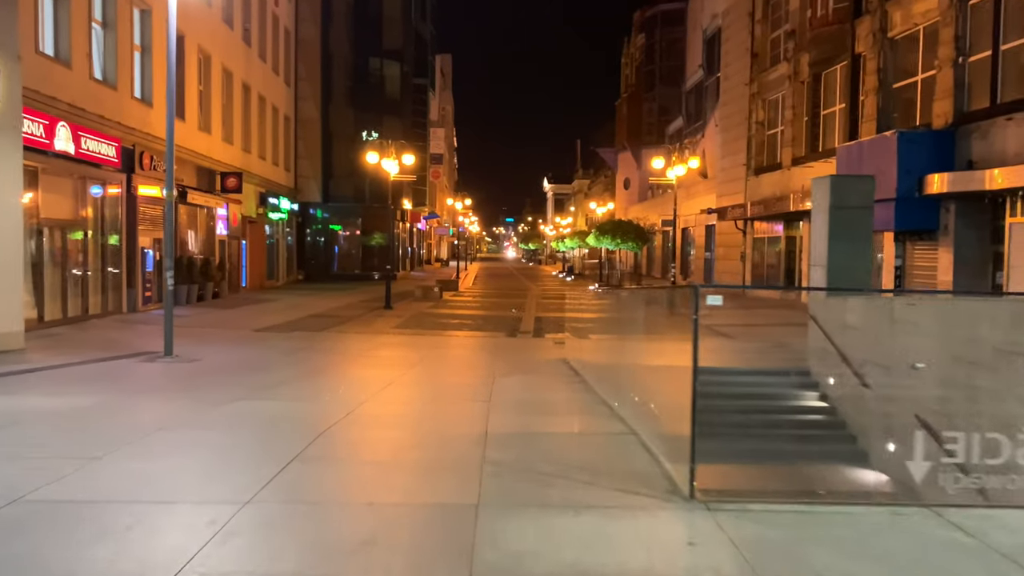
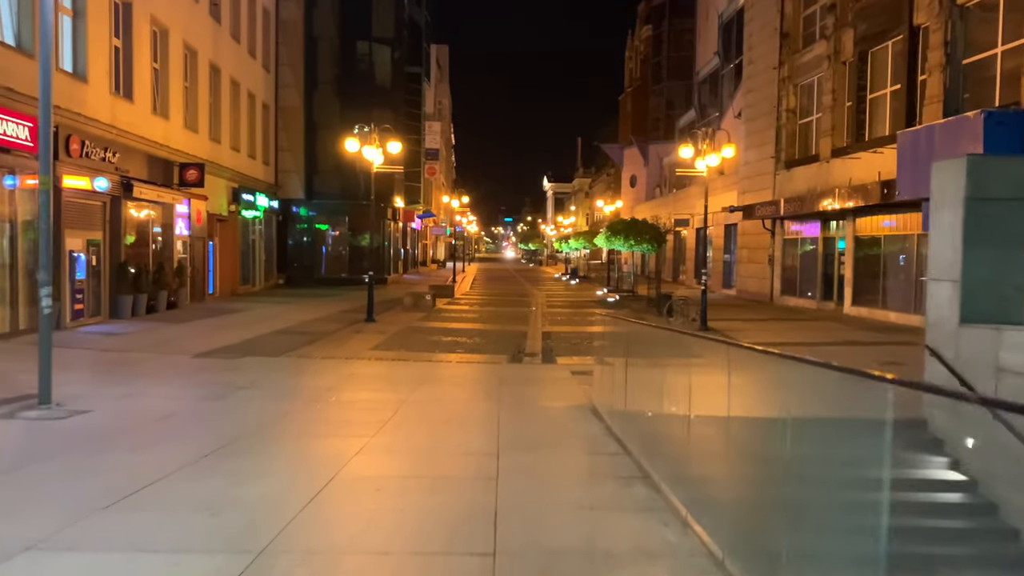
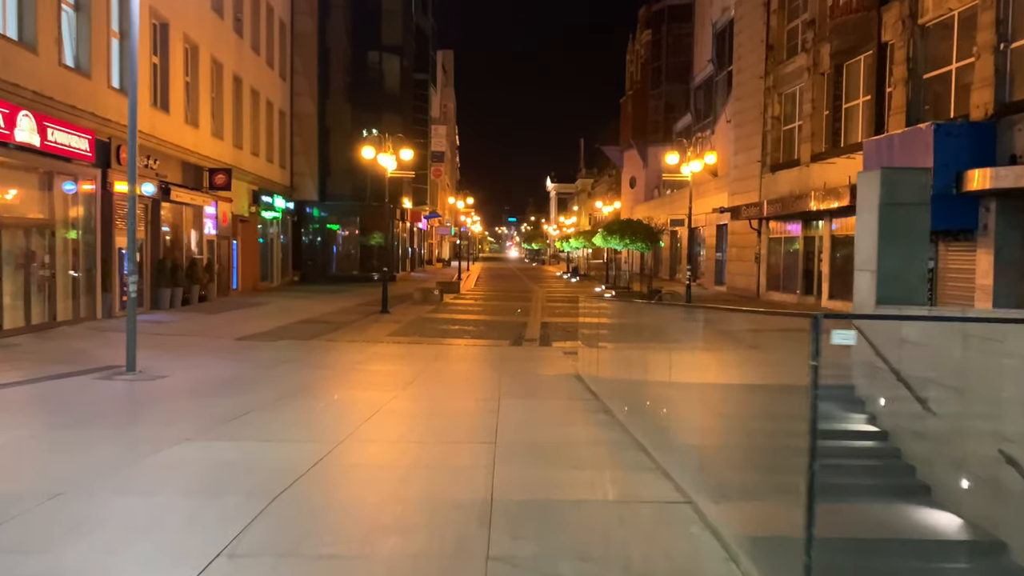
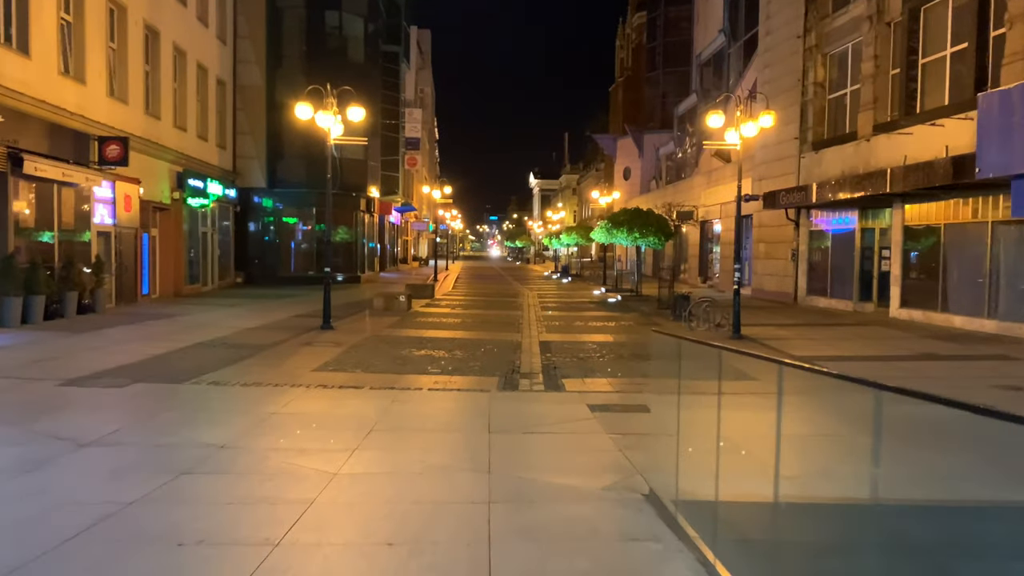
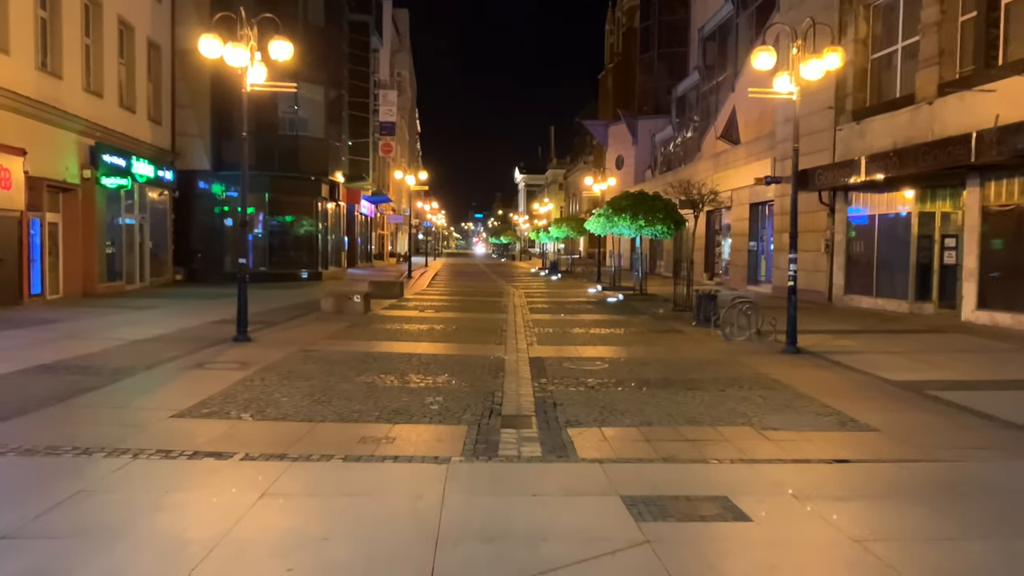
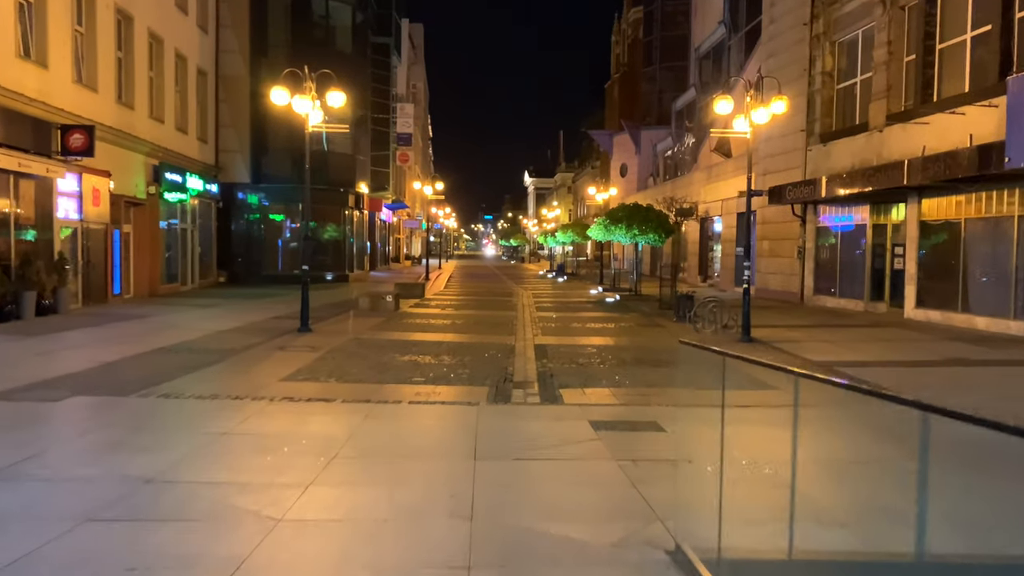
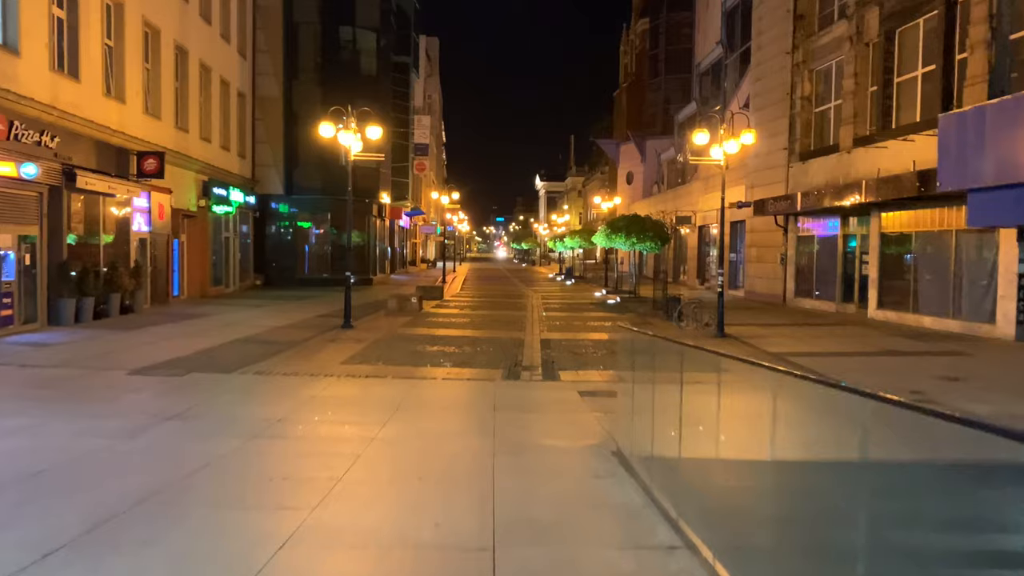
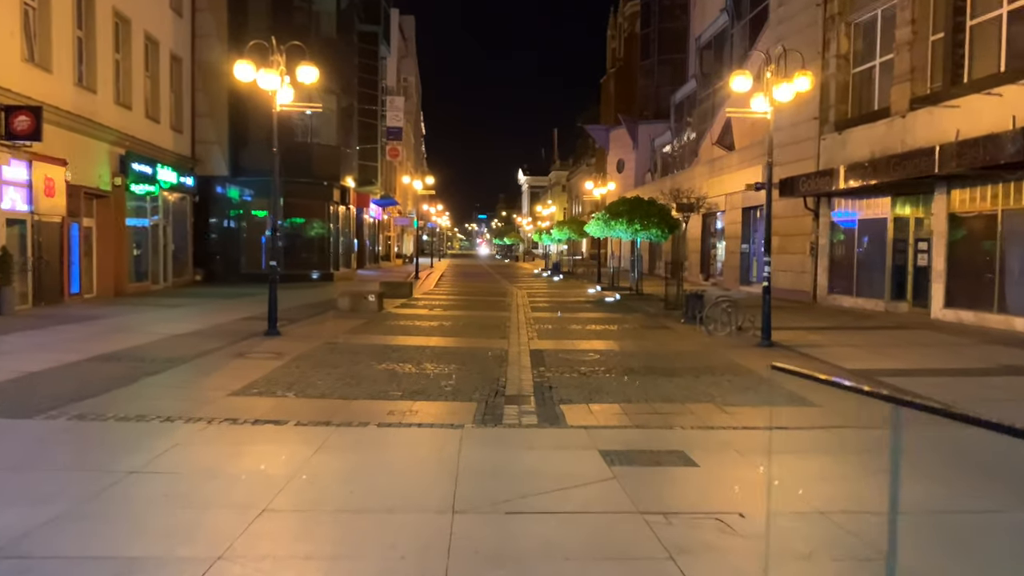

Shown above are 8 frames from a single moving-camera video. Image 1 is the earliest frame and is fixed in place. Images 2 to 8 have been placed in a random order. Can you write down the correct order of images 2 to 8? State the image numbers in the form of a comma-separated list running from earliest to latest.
3, 2, 7, 4, 6, 8, 5
